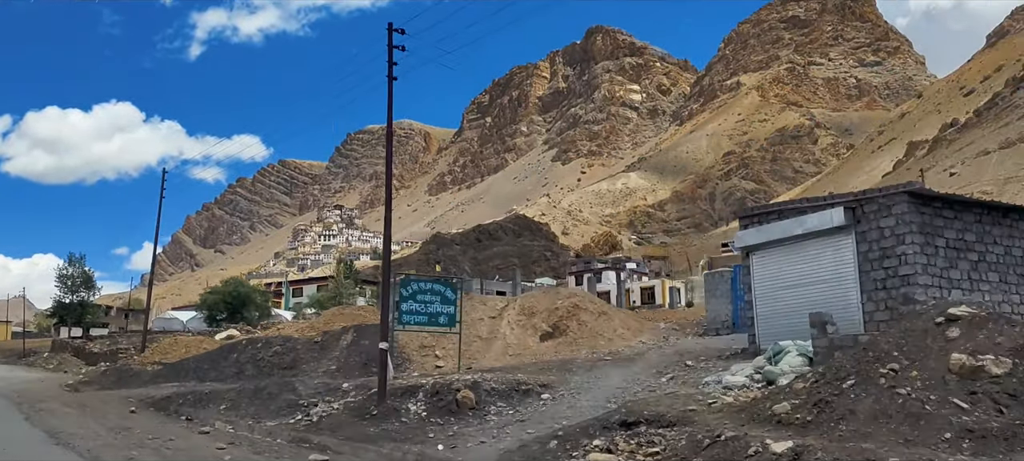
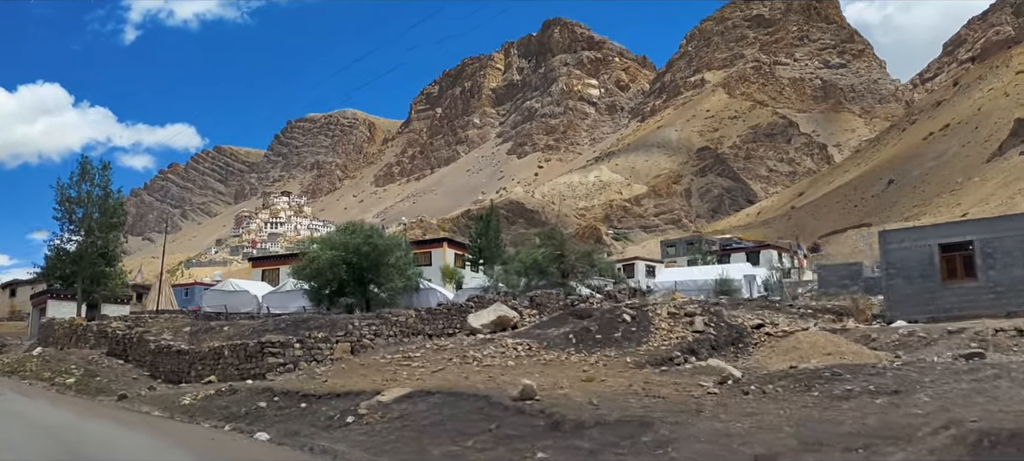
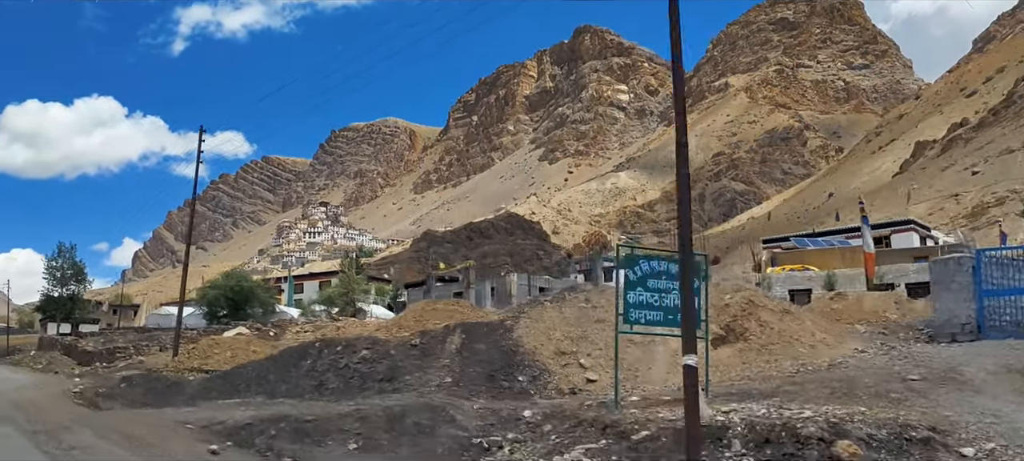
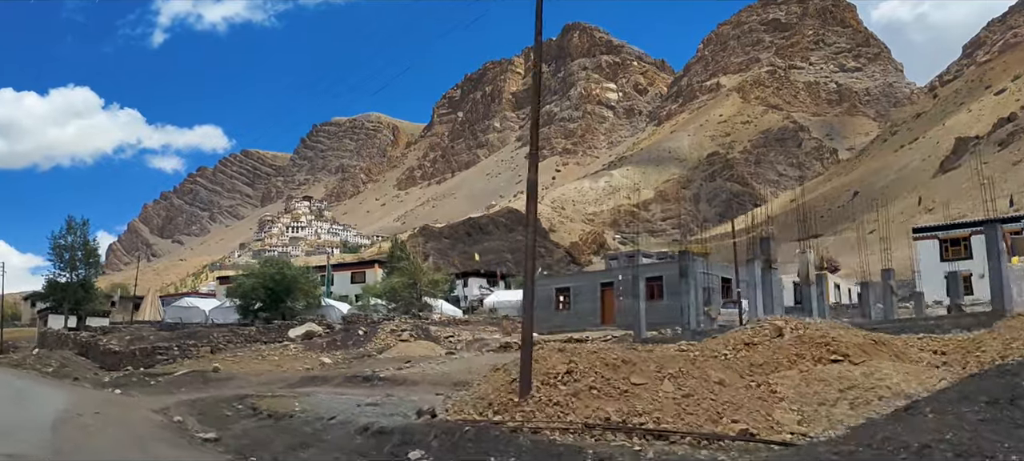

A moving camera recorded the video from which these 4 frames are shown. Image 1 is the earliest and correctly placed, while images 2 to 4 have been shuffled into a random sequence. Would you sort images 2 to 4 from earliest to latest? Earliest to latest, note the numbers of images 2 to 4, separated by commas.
3, 4, 2
